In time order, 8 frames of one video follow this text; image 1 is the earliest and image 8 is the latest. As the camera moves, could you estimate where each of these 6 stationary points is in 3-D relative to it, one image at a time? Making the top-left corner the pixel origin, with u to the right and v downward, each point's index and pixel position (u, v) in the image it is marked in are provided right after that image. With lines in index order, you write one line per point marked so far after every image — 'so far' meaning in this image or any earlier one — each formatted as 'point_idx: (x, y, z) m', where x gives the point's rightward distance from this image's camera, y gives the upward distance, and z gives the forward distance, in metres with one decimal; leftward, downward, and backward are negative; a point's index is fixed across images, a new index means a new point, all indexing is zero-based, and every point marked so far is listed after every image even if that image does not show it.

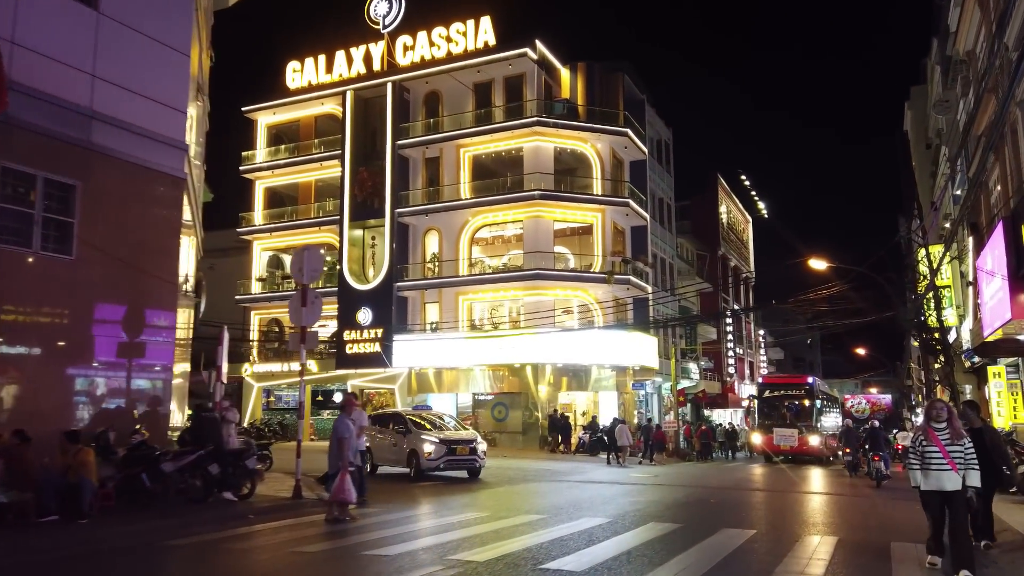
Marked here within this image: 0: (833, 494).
0: (+7.2, -4.6, +16.2) m
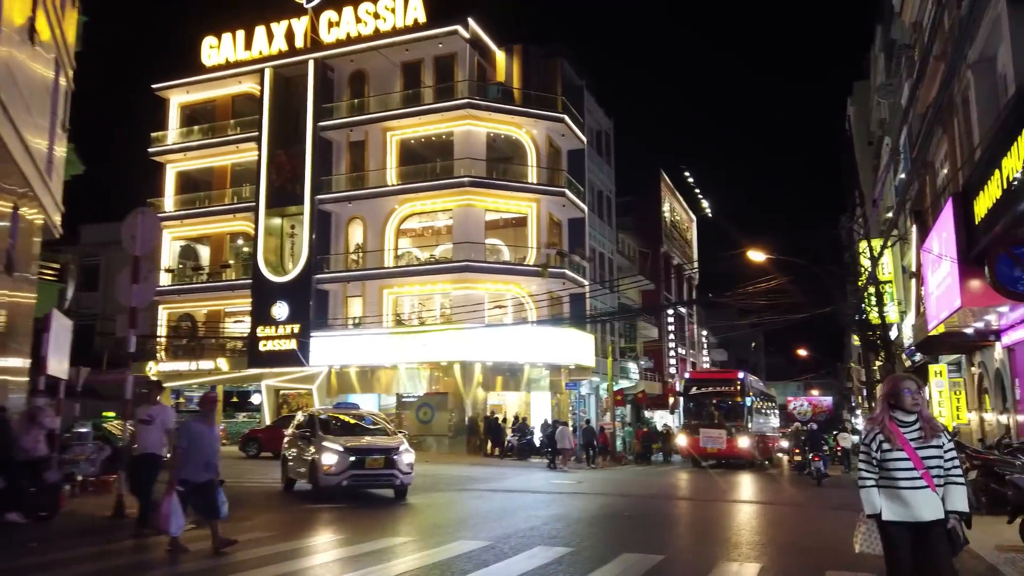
0: (+5.1, -4.3, +14.5) m
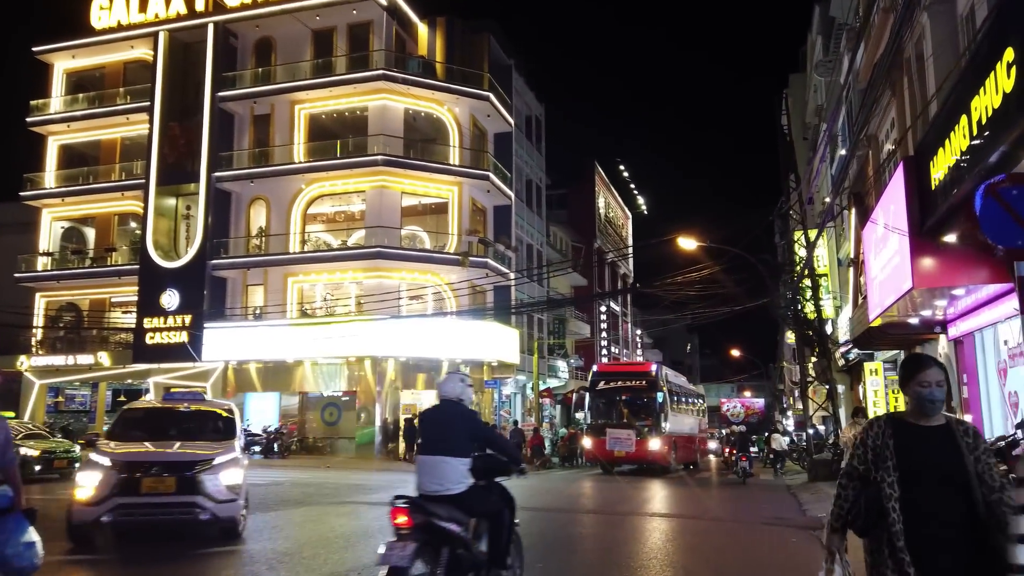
0: (+3.0, -3.9, +12.3) m
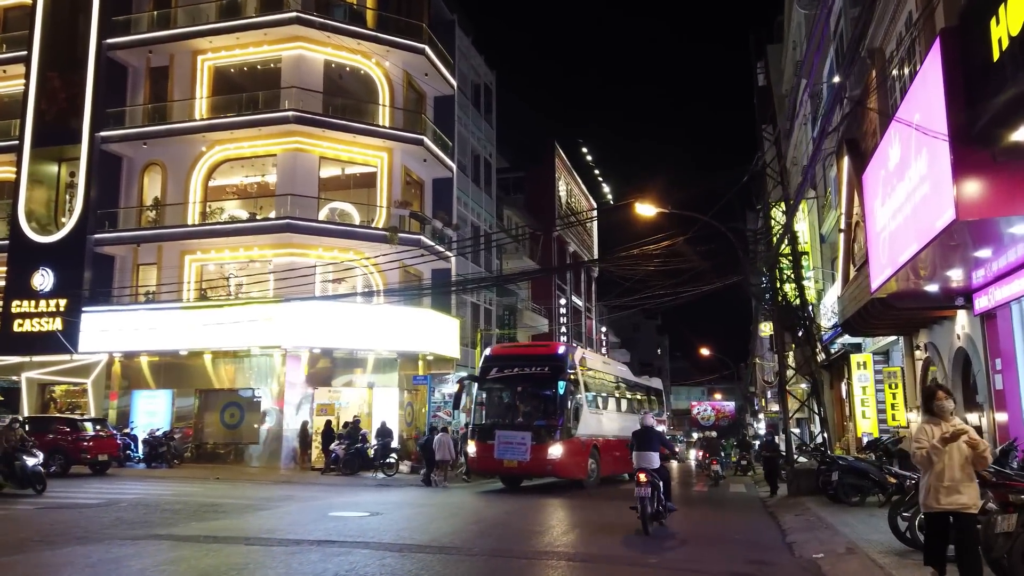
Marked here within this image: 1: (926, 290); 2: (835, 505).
0: (+1.3, -3.1, +8.3) m
1: (+7.1, 0.0, +12.6) m
2: (+6.4, -4.3, +14.5) m
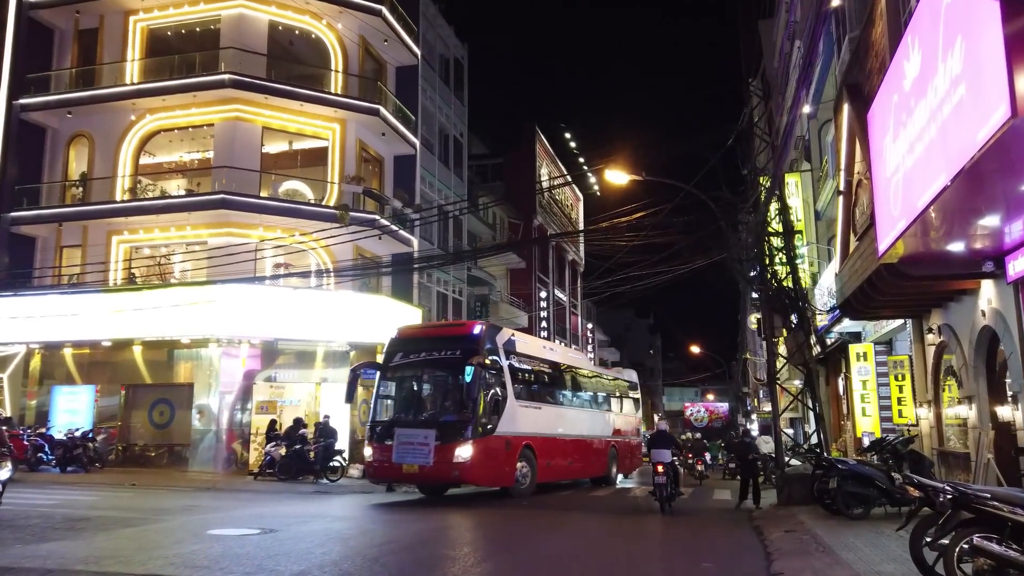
0: (+0.2, -2.6, +5.8) m
1: (+6.0, +0.5, +10.1) m
2: (+5.3, -3.8, +12.0) m
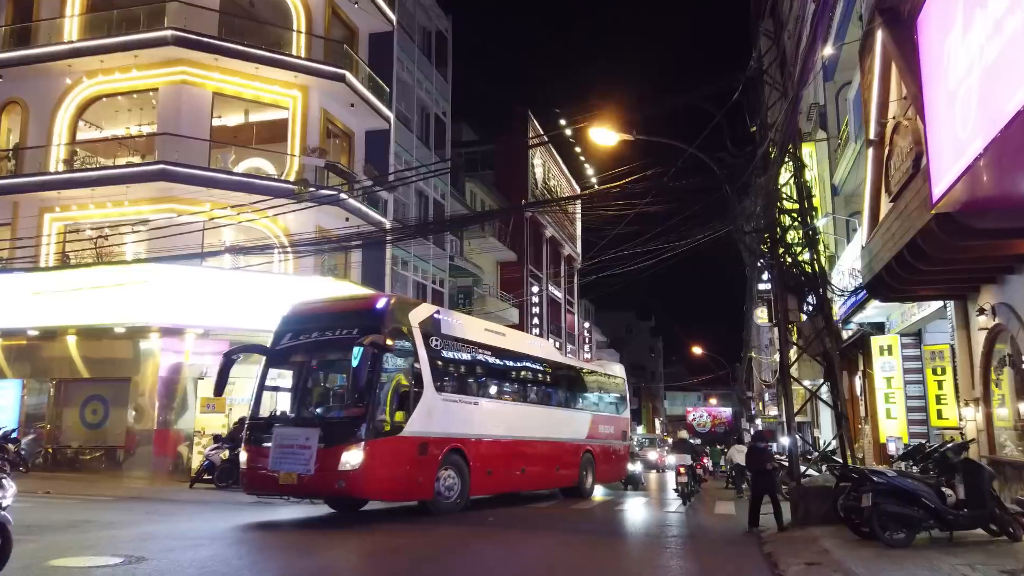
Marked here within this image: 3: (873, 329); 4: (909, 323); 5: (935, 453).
0: (-0.5, -2.1, +3.2) m
1: (+5.3, +1.0, +7.6) m
2: (+4.6, -3.4, +9.4) m
3: (+9.0, -1.0, +18.1) m
4: (+8.9, -0.8, +16.3) m
5: (+6.1, -2.4, +10.6) m
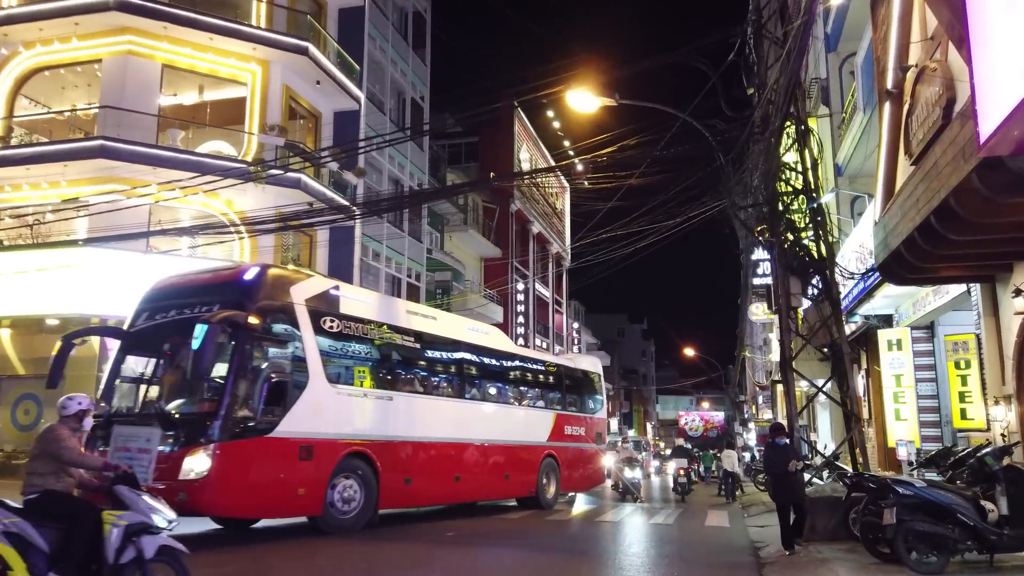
0: (-1.0, -1.7, +1.5) m
1: (+4.8, +1.3, +5.9) m
2: (+4.0, -3.0, +7.8) m
3: (+8.4, -0.8, +16.5) m
4: (+8.3, -0.5, +14.7) m
5: (+5.6, -2.1, +8.9) m
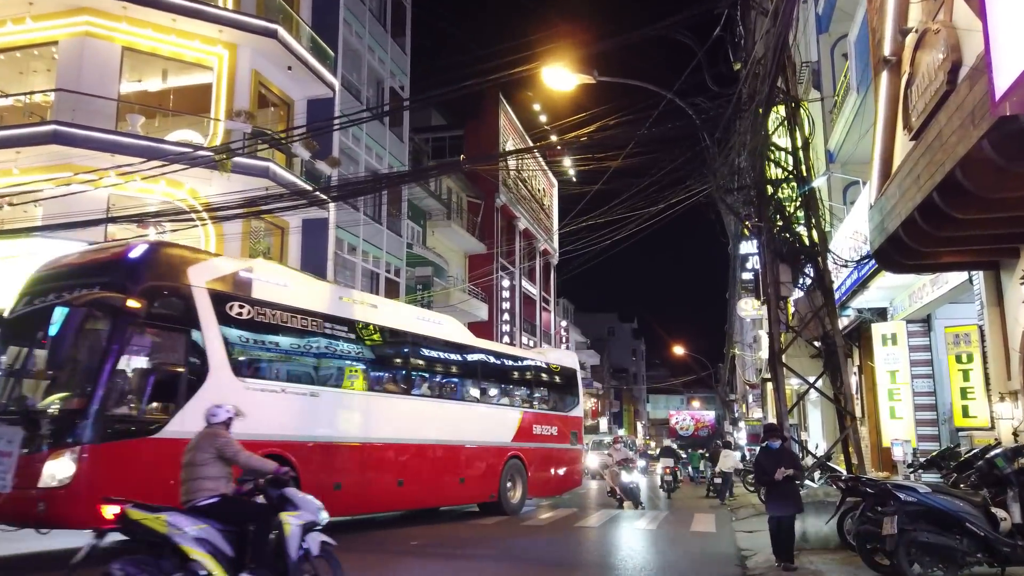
0: (-1.4, -1.5, +0.7) m
1: (+4.4, +1.5, +5.1) m
2: (+3.6, -2.9, +7.0) m
3: (+7.8, -0.6, +15.8) m
4: (+7.8, -0.3, +13.9) m
5: (+5.1, -1.9, +8.1) m
